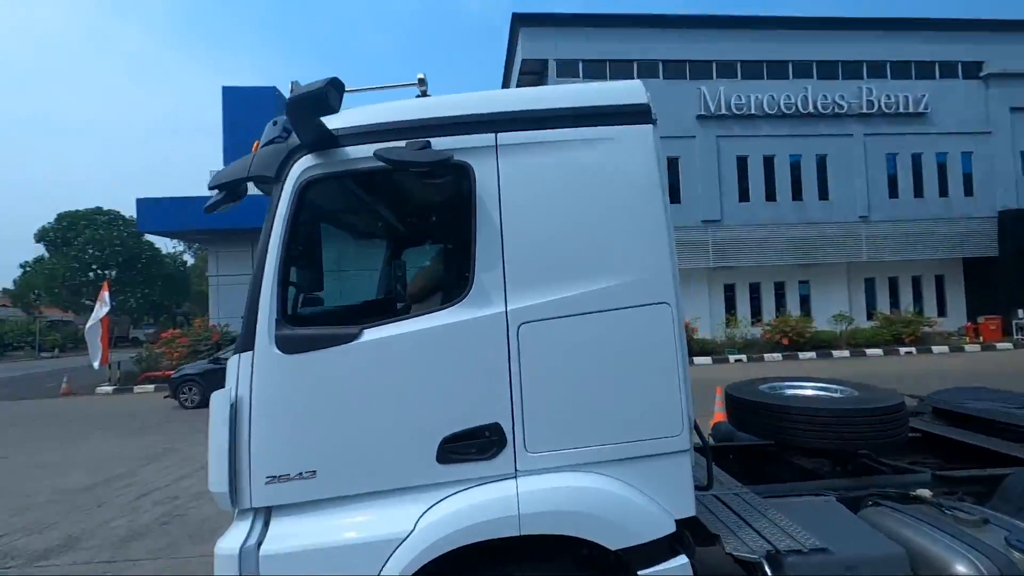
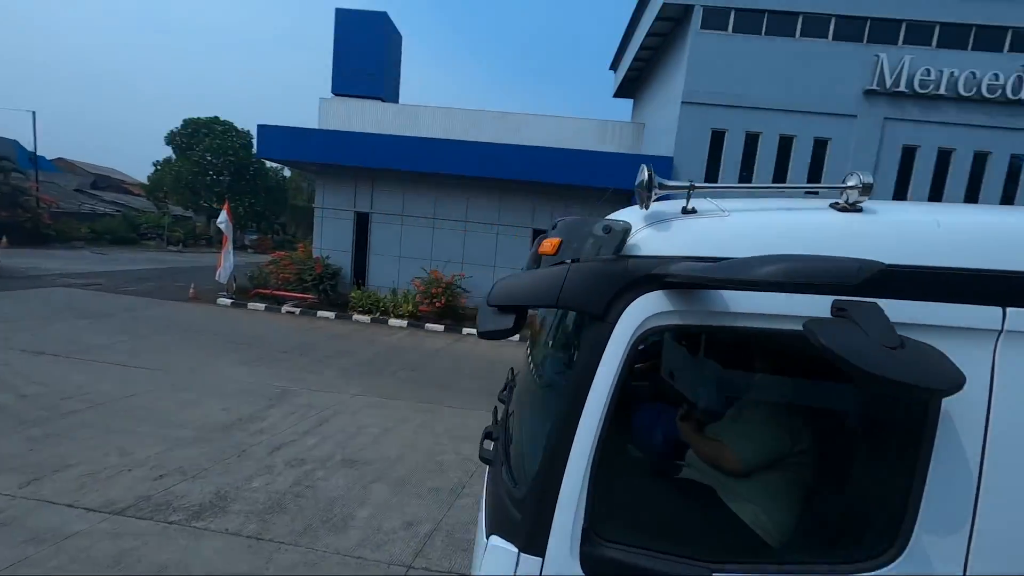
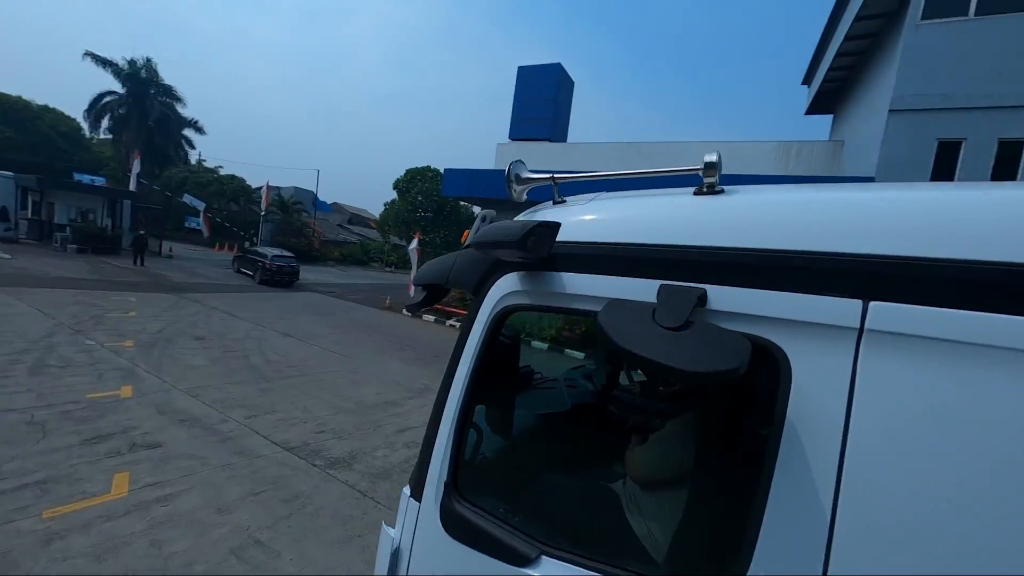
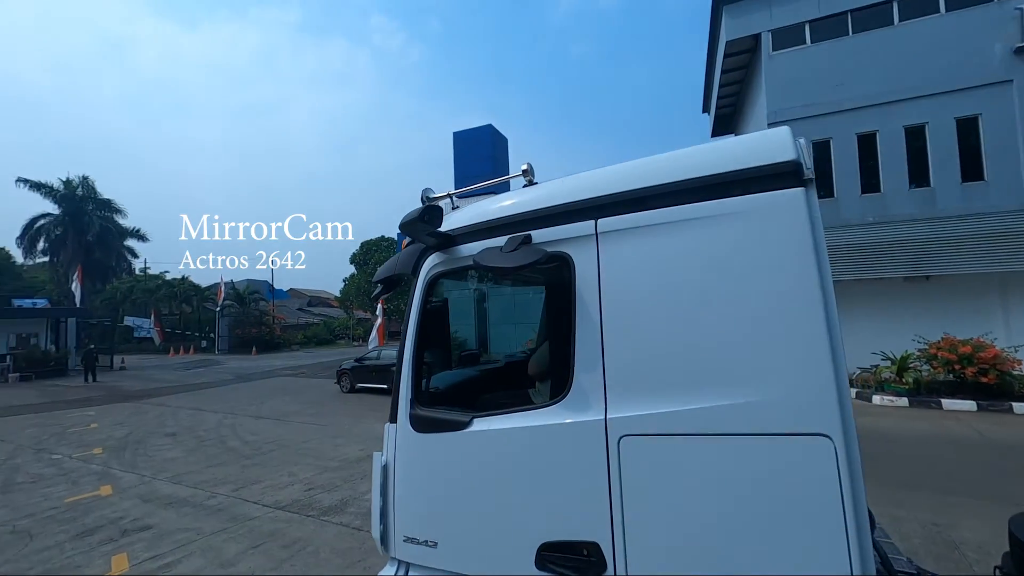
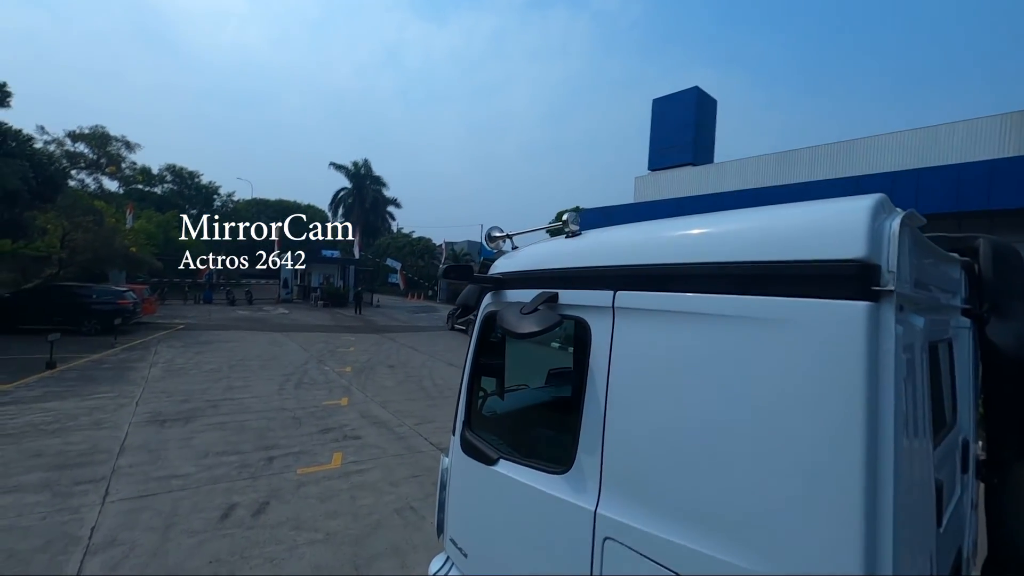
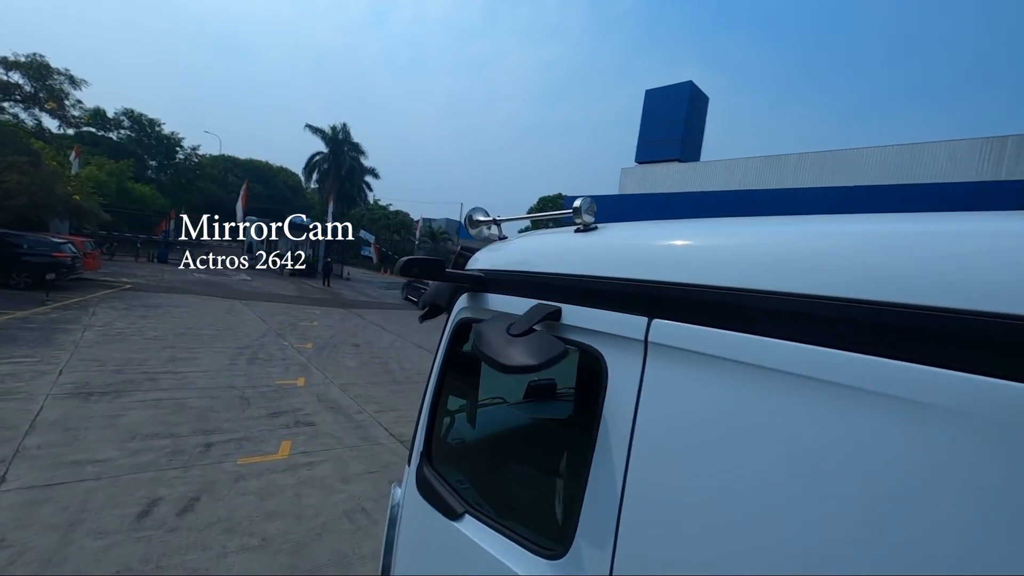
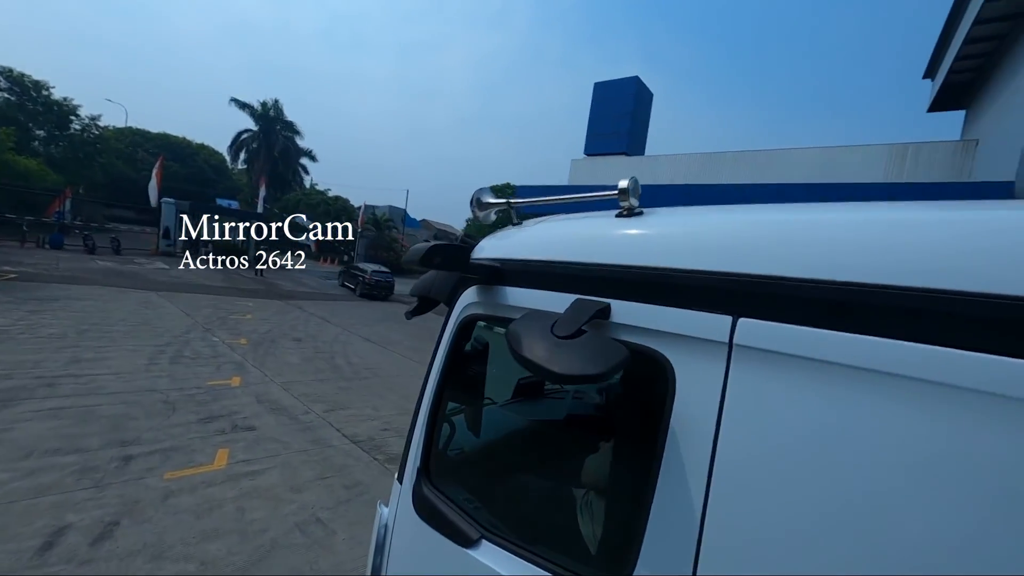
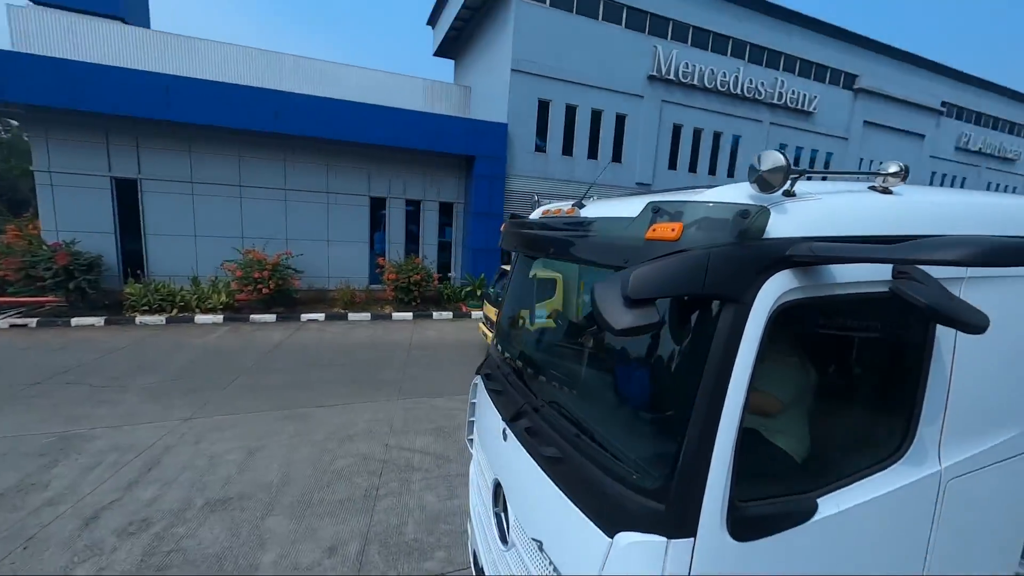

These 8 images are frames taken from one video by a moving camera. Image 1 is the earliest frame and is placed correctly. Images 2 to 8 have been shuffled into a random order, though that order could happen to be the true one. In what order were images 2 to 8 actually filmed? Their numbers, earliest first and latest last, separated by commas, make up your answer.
4, 5, 6, 7, 3, 2, 8
